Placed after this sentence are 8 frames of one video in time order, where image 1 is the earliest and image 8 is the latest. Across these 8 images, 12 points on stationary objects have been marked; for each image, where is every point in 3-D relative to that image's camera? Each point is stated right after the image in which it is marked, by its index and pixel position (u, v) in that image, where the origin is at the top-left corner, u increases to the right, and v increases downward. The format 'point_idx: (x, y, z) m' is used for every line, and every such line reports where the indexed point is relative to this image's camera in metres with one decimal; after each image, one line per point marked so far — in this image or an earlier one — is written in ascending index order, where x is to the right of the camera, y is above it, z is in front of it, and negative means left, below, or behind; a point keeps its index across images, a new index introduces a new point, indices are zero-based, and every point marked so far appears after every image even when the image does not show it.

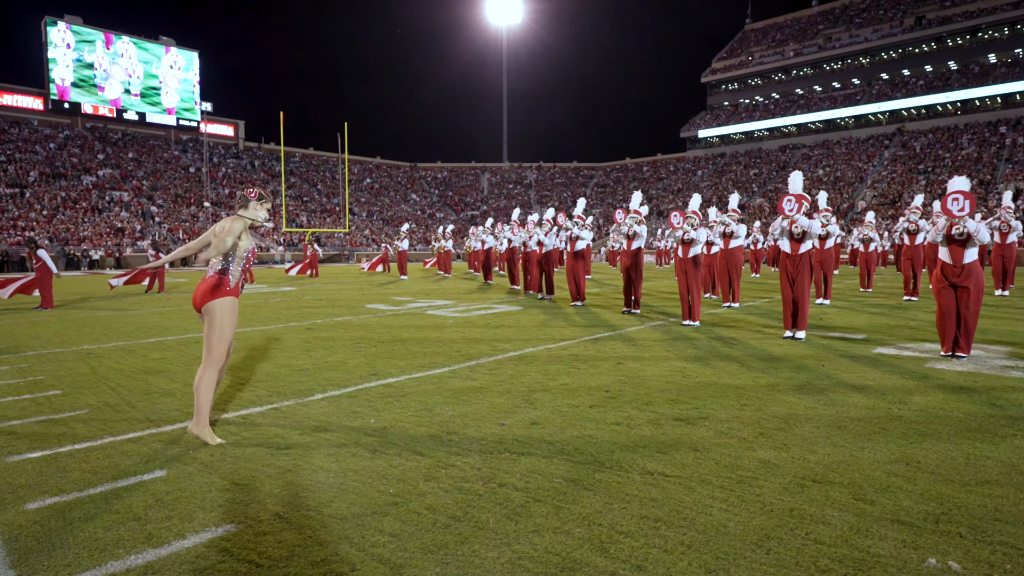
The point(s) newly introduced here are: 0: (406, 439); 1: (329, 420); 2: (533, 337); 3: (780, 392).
0: (-0.6, -0.9, +3.5) m
1: (-1.2, -0.9, +3.8) m
2: (+0.3, -0.6, +7.2) m
3: (+2.0, -0.8, +4.4) m
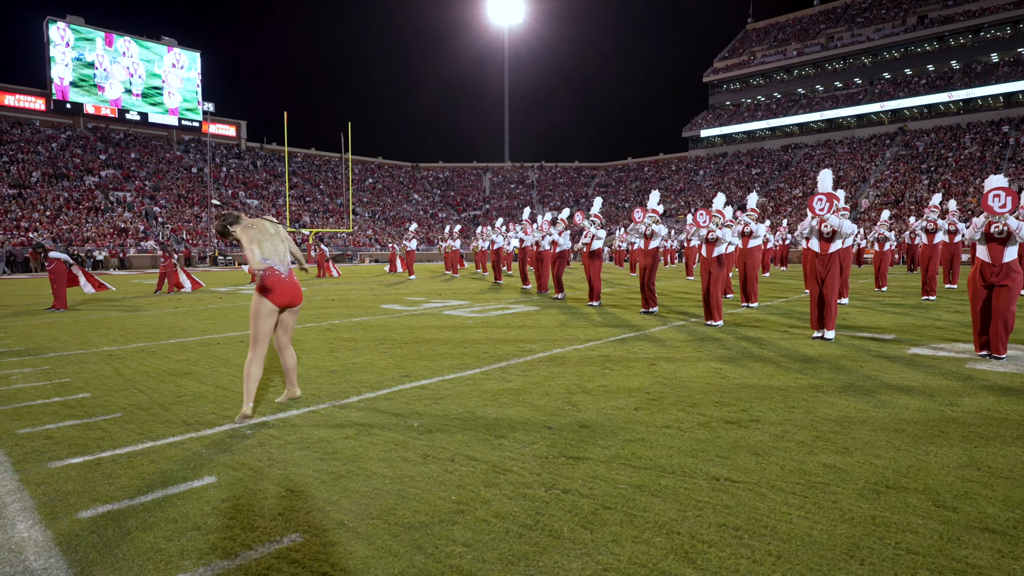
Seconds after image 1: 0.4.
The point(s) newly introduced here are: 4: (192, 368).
0: (-0.3, -0.9, +3.4) m
1: (-0.9, -0.9, +3.8) m
2: (+0.6, -0.6, +7.1) m
3: (+2.3, -0.8, +4.3) m
4: (-2.9, -0.7, +5.5) m
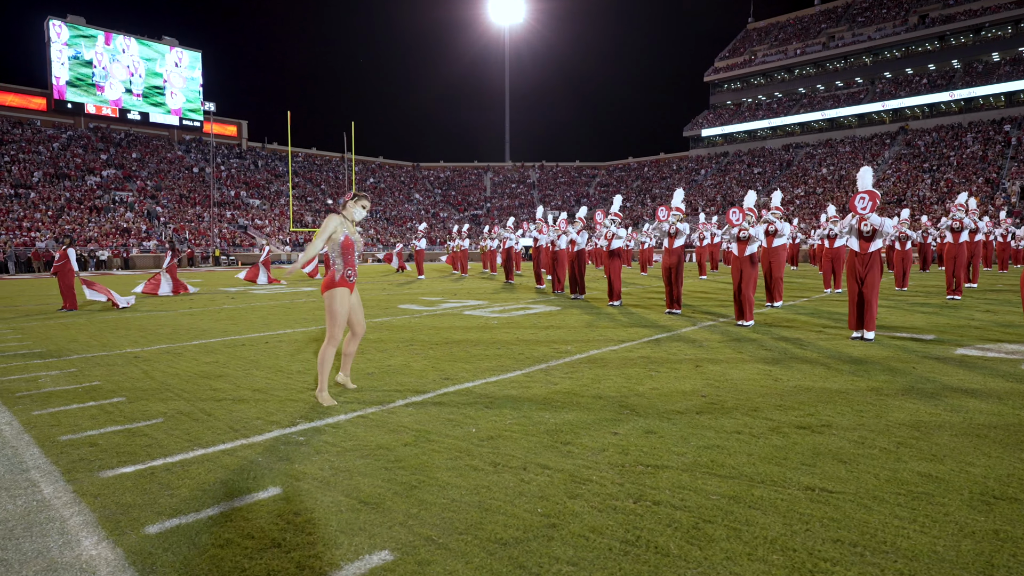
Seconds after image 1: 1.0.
0: (+0.1, -0.9, +3.2) m
1: (-0.5, -0.9, +3.6) m
2: (+0.9, -0.6, +7.0) m
3: (+2.7, -0.8, +4.1) m
4: (-2.6, -0.7, +5.3) m
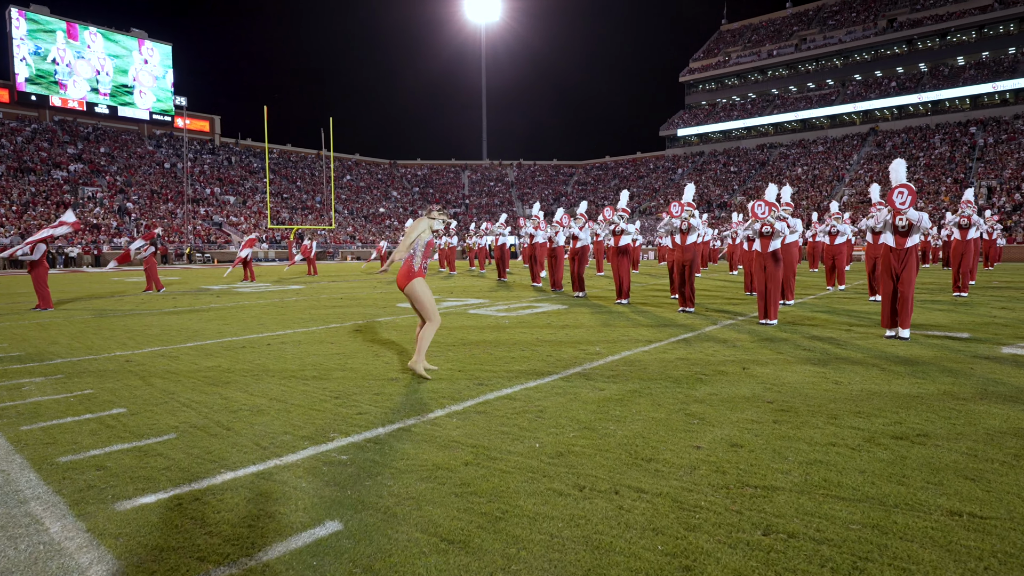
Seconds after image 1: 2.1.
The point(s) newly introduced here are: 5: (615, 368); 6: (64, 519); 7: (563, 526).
0: (+0.5, -0.9, +2.8) m
1: (-0.1, -0.8, +3.2) m
2: (+1.1, -0.6, +6.6) m
3: (+3.0, -0.7, +3.9) m
4: (-2.3, -0.7, +4.8) m
5: (+0.9, -0.7, +5.0) m
6: (-1.8, -0.9, +2.3) m
7: (+0.2, -0.9, +2.3) m
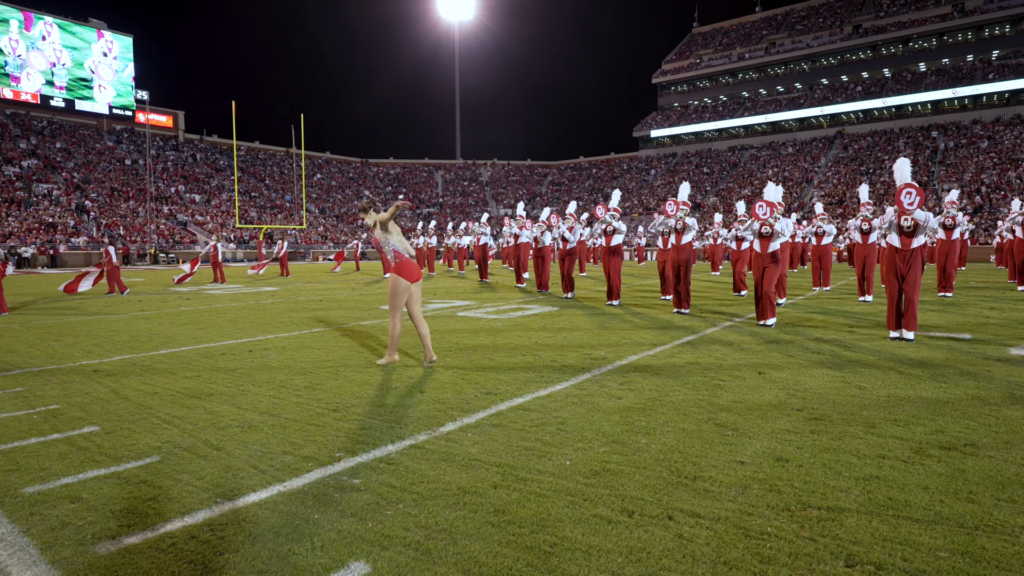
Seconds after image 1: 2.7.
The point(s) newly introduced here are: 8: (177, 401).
0: (+0.6, -0.9, +2.6) m
1: (0.0, -0.9, +2.9) m
2: (+1.1, -0.6, +6.4) m
3: (+3.1, -0.8, +3.7) m
4: (-2.2, -0.8, +4.4) m
5: (+0.9, -0.7, +4.8) m
6: (-1.6, -0.9, +2.0) m
7: (+0.4, -0.9, +2.0) m
8: (-2.3, -0.8, +4.0) m
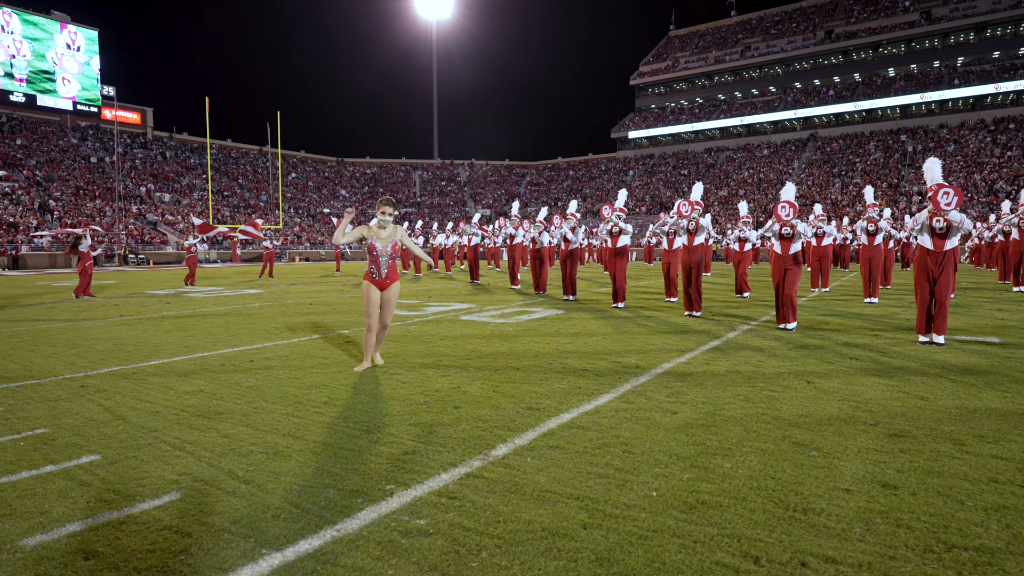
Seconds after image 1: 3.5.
0: (+1.0, -0.9, +2.3) m
1: (+0.3, -0.9, +2.6) m
2: (+1.3, -0.6, +6.1) m
3: (+3.4, -0.8, +3.5) m
4: (-1.9, -0.8, +4.0) m
5: (+1.2, -0.7, +4.4) m
6: (-1.2, -1.0, +1.5) m
7: (+0.7, -1.0, +1.7) m
8: (-2.0, -0.8, +3.6) m
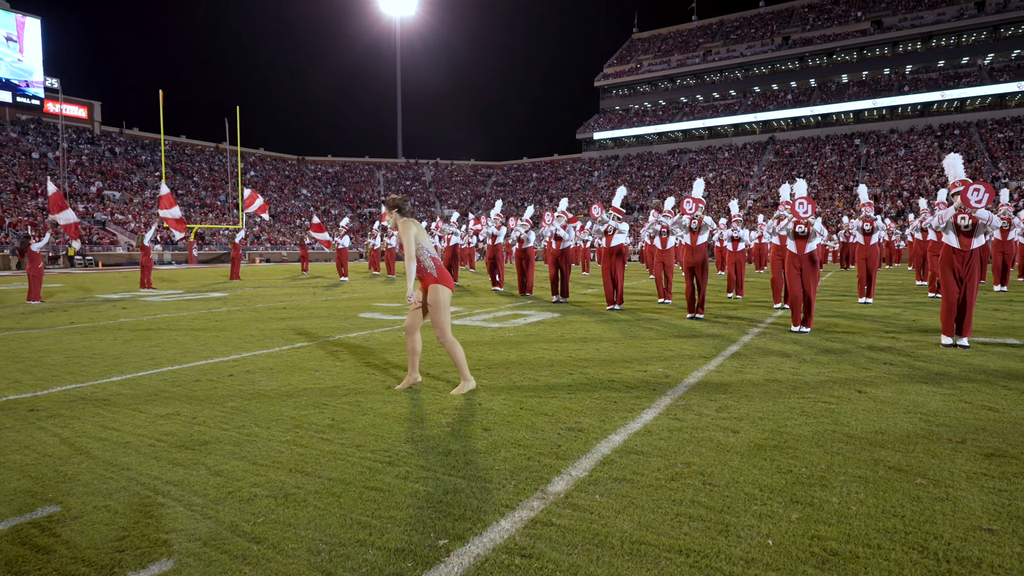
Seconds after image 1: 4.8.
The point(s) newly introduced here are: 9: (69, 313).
0: (+1.3, -0.9, +1.8) m
1: (+0.6, -0.9, +2.1) m
2: (+1.4, -0.6, +5.7) m
3: (+3.6, -0.8, +3.2) m
4: (-1.7, -0.8, +3.4) m
5: (+1.4, -0.7, +4.0) m
6: (-0.8, -1.0, +1.0) m
7: (+1.1, -1.0, +1.2) m
8: (-1.8, -0.8, +3.0) m
9: (-6.8, -0.4, +9.1) m
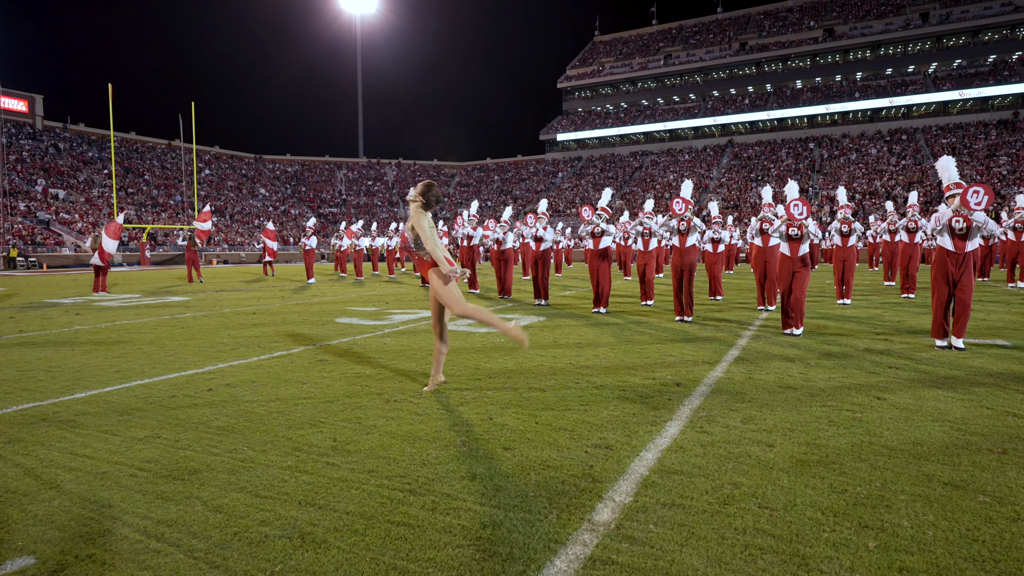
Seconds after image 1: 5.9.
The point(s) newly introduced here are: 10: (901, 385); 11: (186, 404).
0: (+1.5, -1.0, +1.7) m
1: (+0.8, -0.9, +1.9) m
2: (+1.4, -0.7, +5.5) m
3: (+3.8, -0.8, +3.2) m
4: (-1.6, -0.9, +3.0) m
5: (+1.4, -0.8, +3.9) m
6: (-0.6, -1.0, +0.7) m
7: (+1.4, -1.0, +1.0) m
8: (-1.6, -0.9, +2.6) m
9: (-7.0, -0.5, +8.4) m
10: (+2.9, -0.7, +4.5) m
11: (-2.3, -0.8, +4.1) m
